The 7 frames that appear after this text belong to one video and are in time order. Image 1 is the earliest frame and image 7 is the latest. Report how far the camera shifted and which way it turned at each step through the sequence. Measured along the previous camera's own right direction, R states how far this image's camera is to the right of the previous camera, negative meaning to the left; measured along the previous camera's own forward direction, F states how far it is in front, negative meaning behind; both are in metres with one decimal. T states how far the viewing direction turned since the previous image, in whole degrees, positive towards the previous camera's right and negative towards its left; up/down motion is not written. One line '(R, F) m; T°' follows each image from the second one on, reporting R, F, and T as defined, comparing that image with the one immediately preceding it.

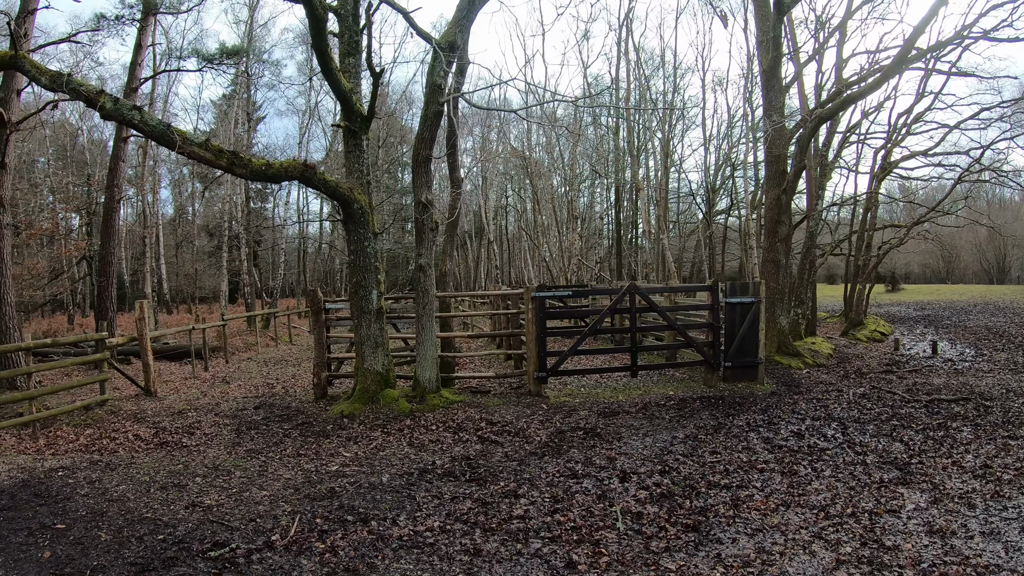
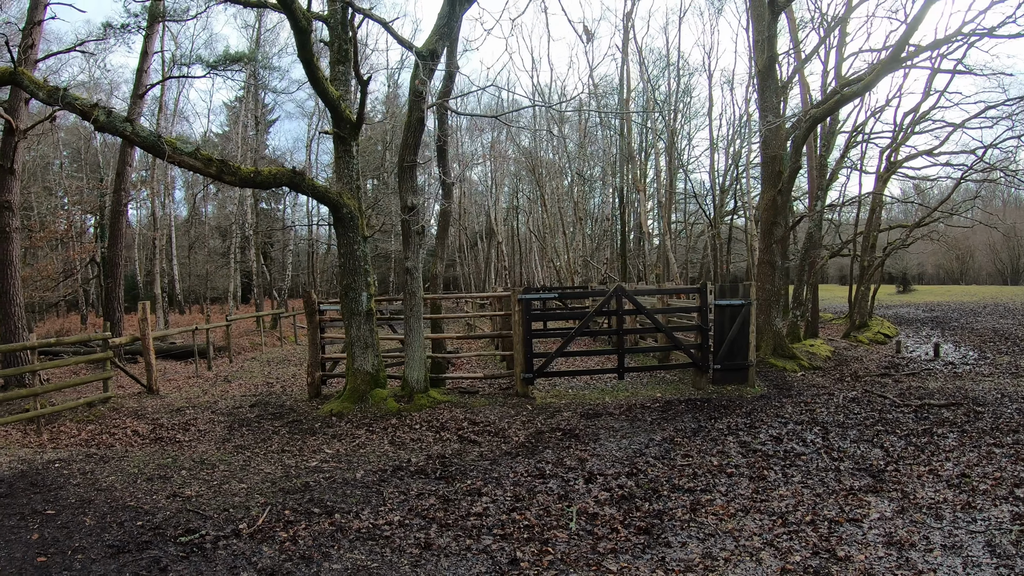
(+0.4, -0.1) m; -2°
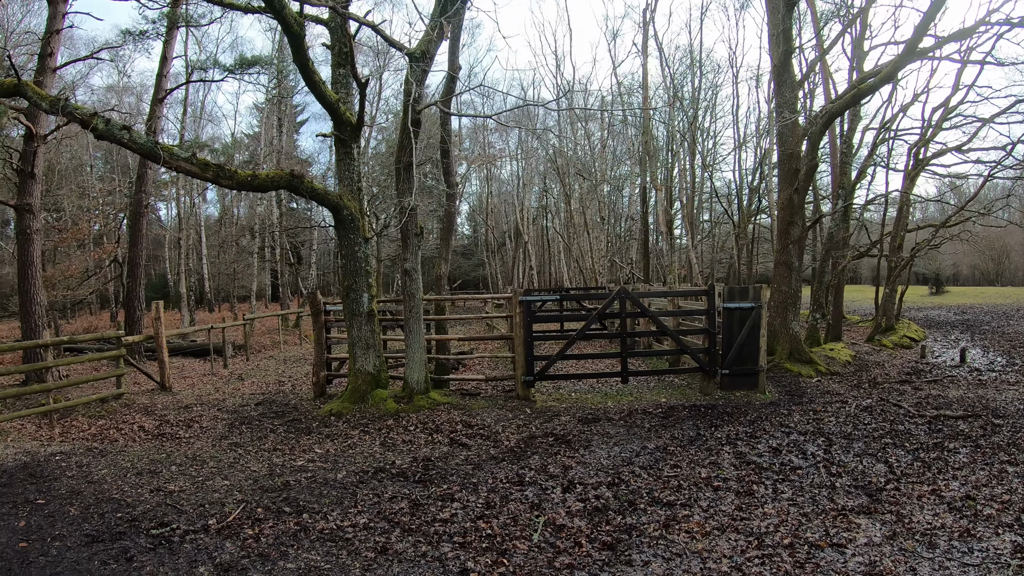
(+0.4, +0.1) m; -3°
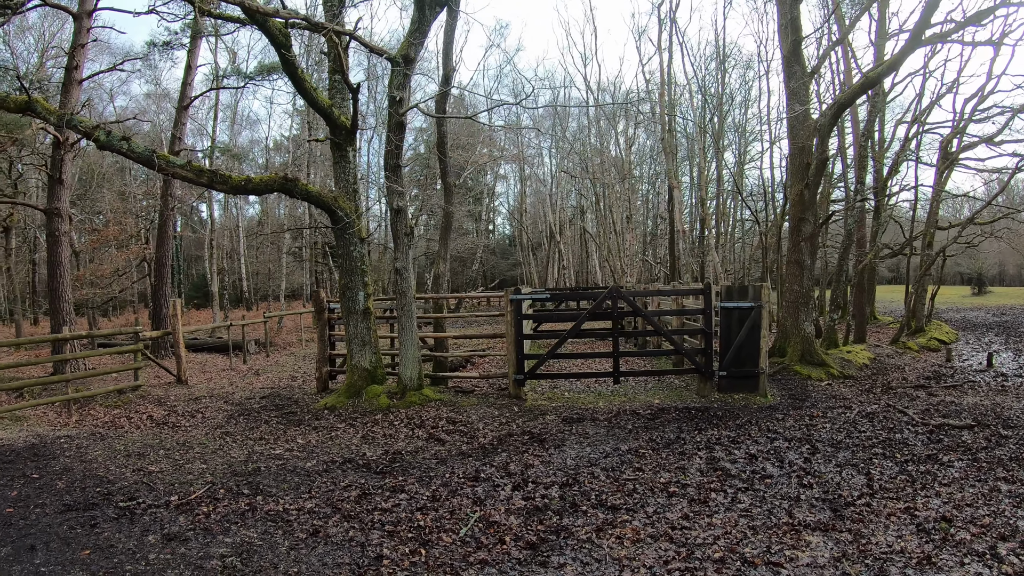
(+0.7, 0.0) m; -4°
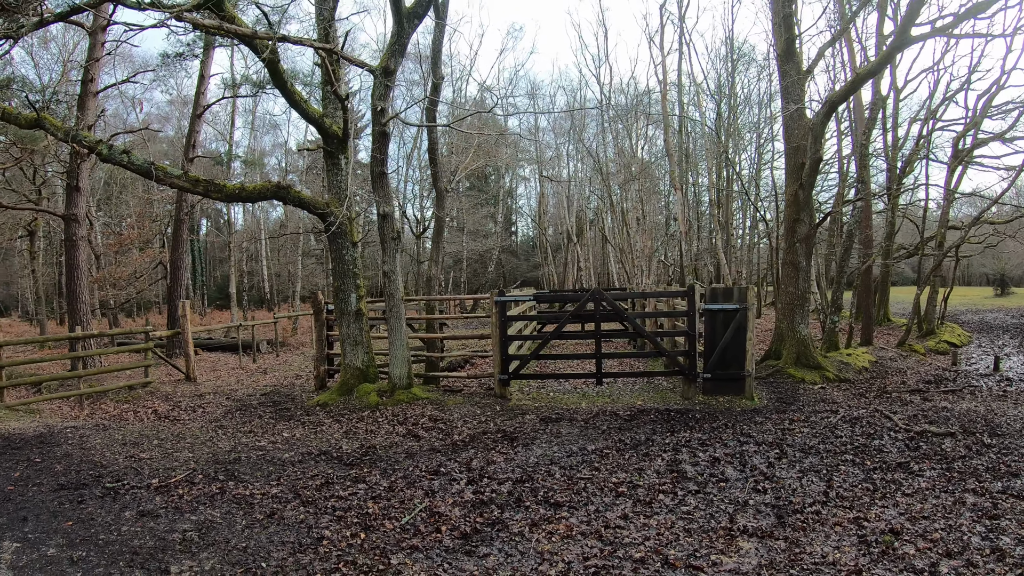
(+0.6, -0.2) m; -3°
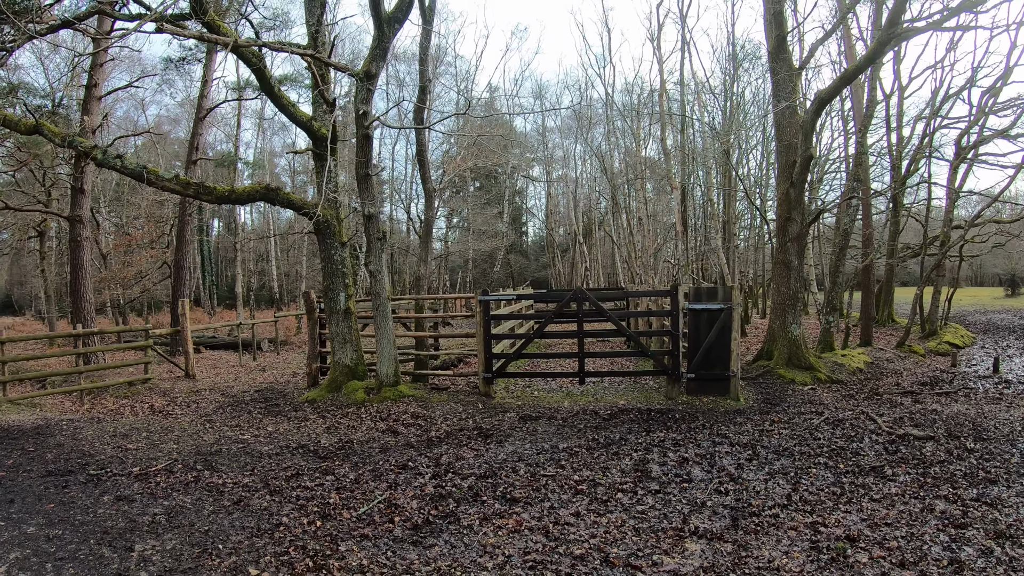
(+0.5, -0.1) m; -2°
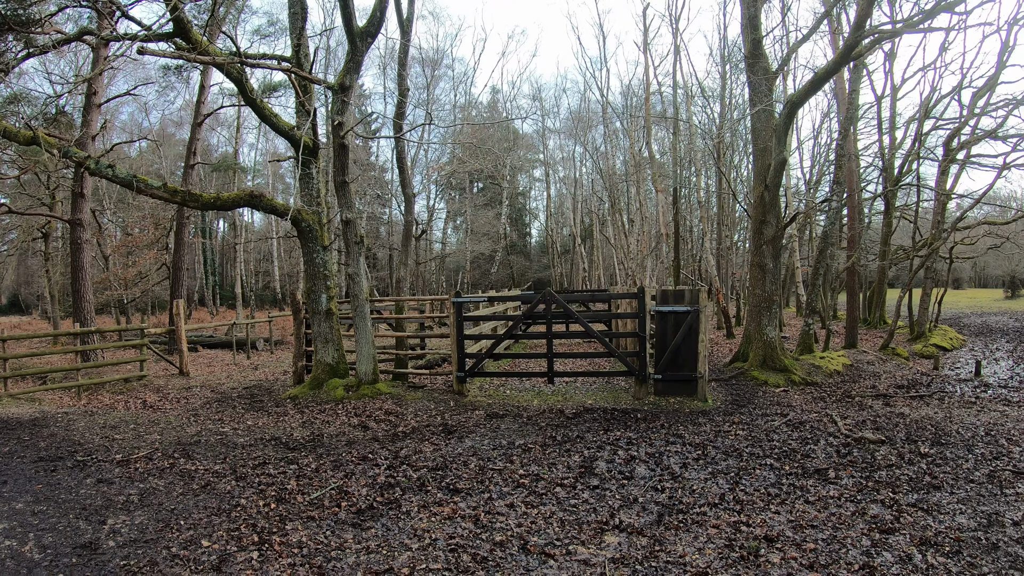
(+0.7, -0.2) m; -2°
